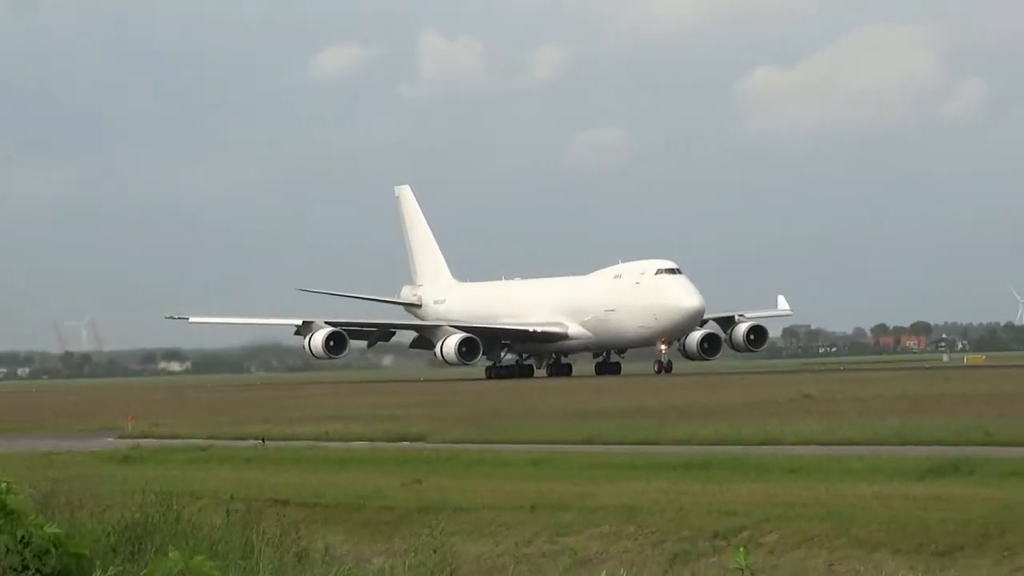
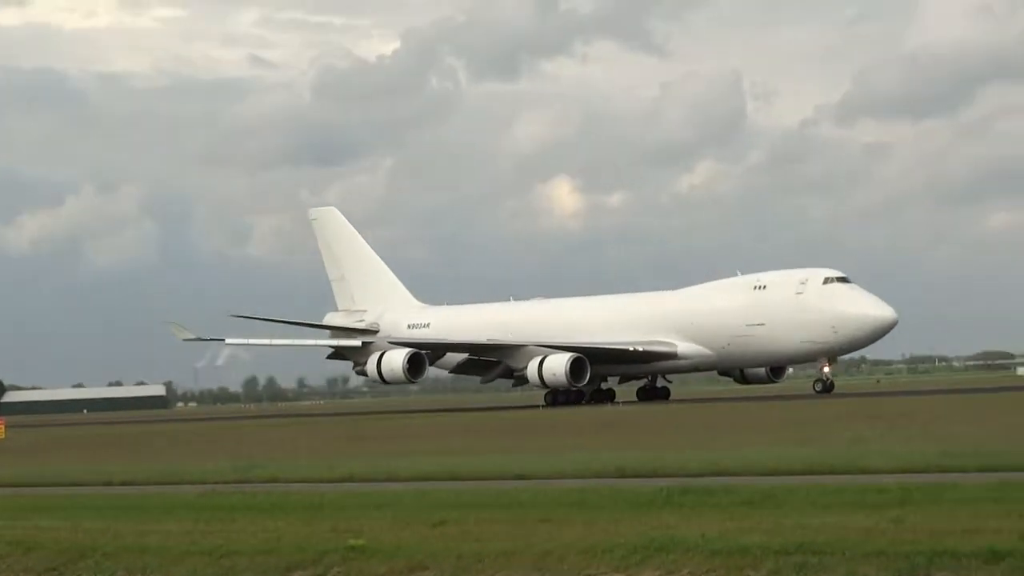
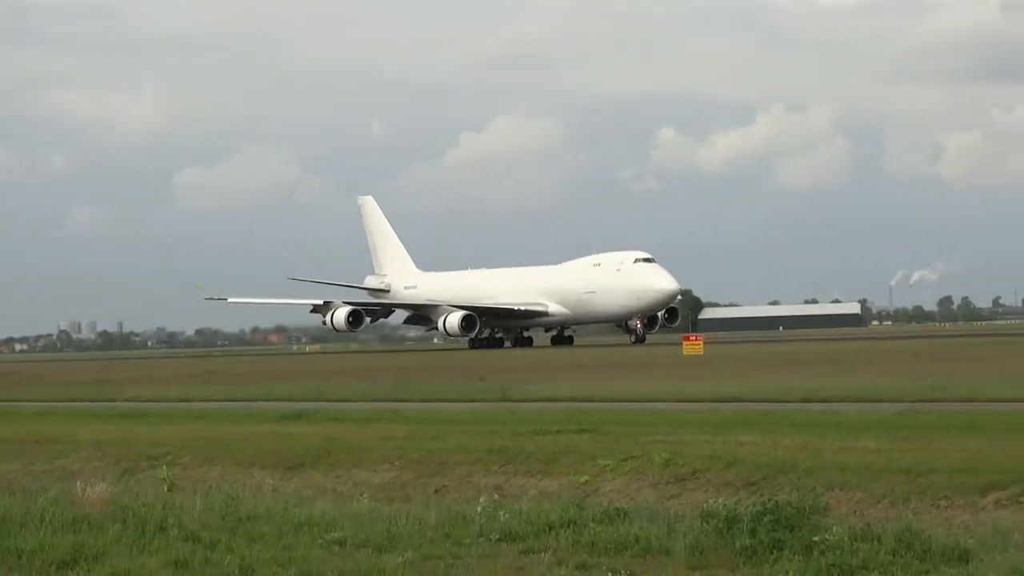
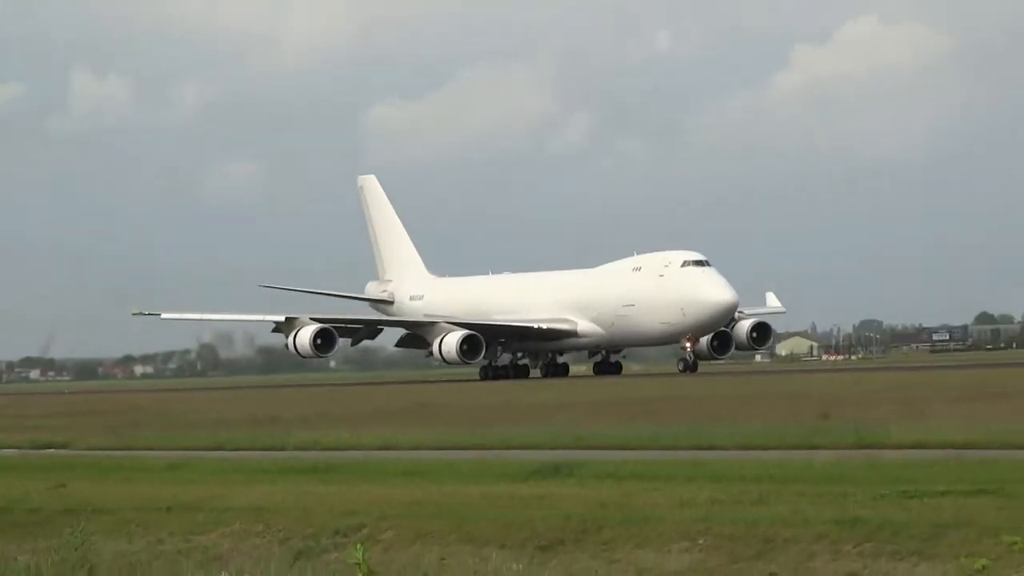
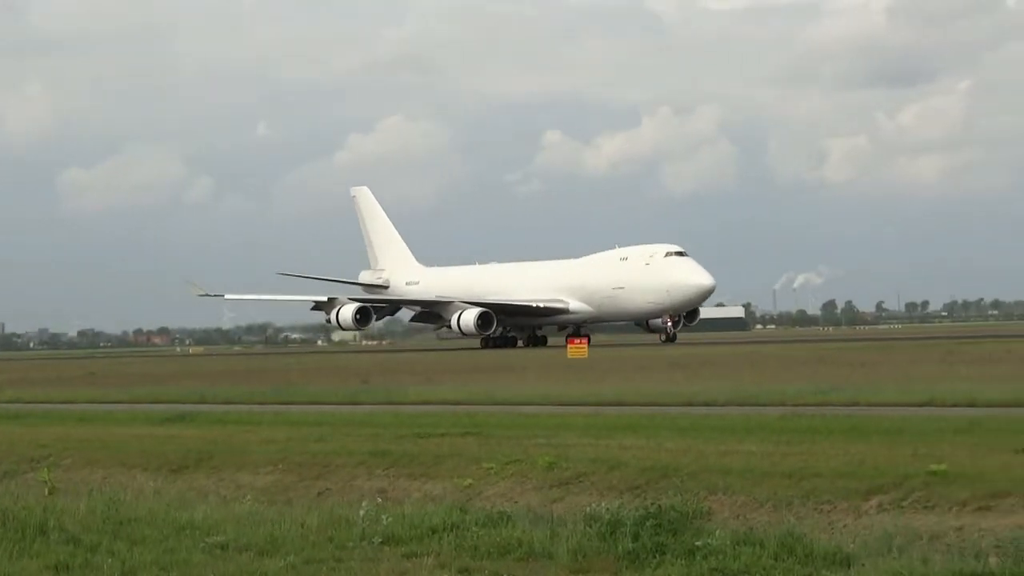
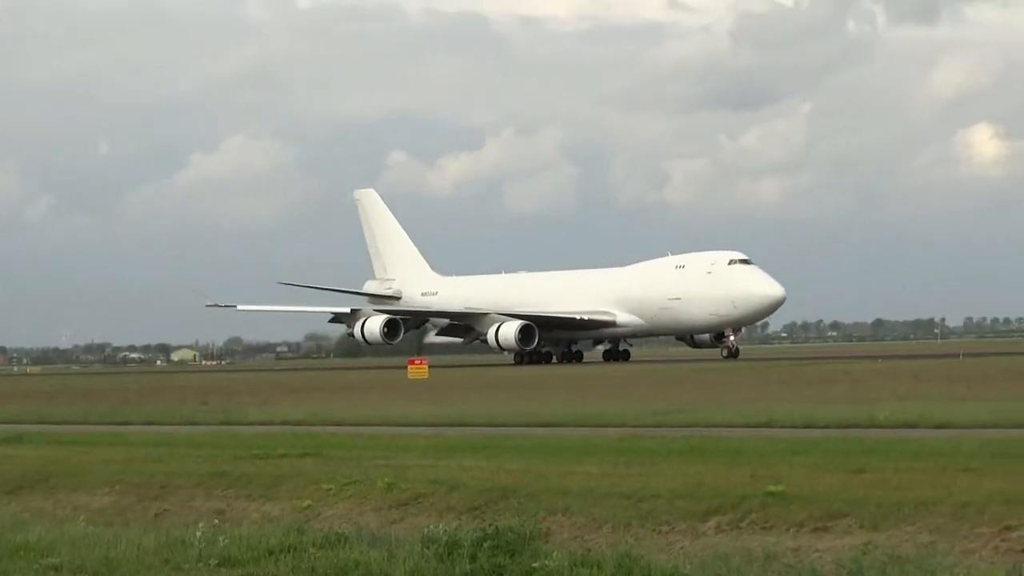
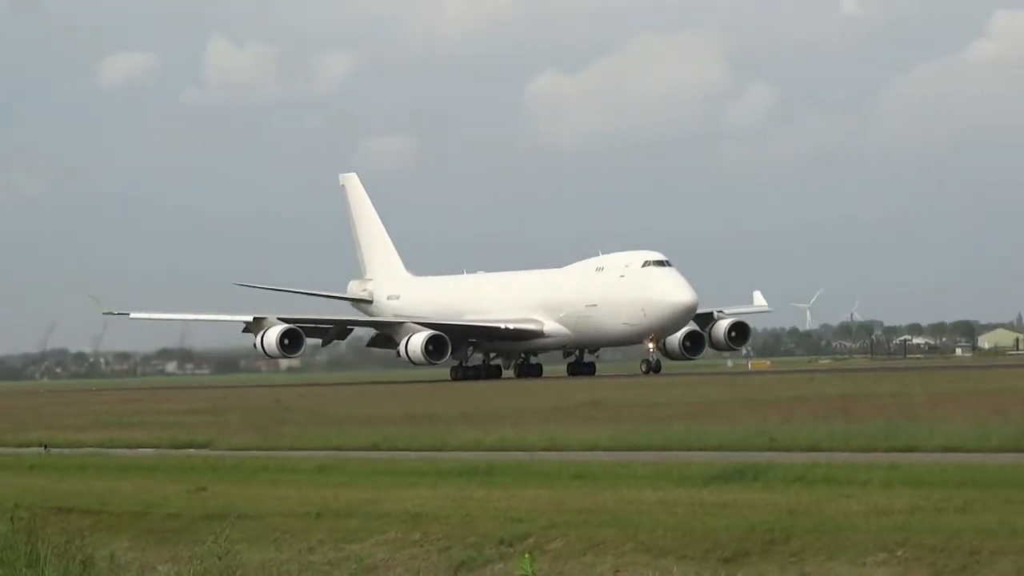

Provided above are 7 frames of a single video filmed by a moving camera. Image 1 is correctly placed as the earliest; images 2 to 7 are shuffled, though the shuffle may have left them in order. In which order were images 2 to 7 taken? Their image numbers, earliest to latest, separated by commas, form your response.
7, 4, 3, 5, 6, 2
